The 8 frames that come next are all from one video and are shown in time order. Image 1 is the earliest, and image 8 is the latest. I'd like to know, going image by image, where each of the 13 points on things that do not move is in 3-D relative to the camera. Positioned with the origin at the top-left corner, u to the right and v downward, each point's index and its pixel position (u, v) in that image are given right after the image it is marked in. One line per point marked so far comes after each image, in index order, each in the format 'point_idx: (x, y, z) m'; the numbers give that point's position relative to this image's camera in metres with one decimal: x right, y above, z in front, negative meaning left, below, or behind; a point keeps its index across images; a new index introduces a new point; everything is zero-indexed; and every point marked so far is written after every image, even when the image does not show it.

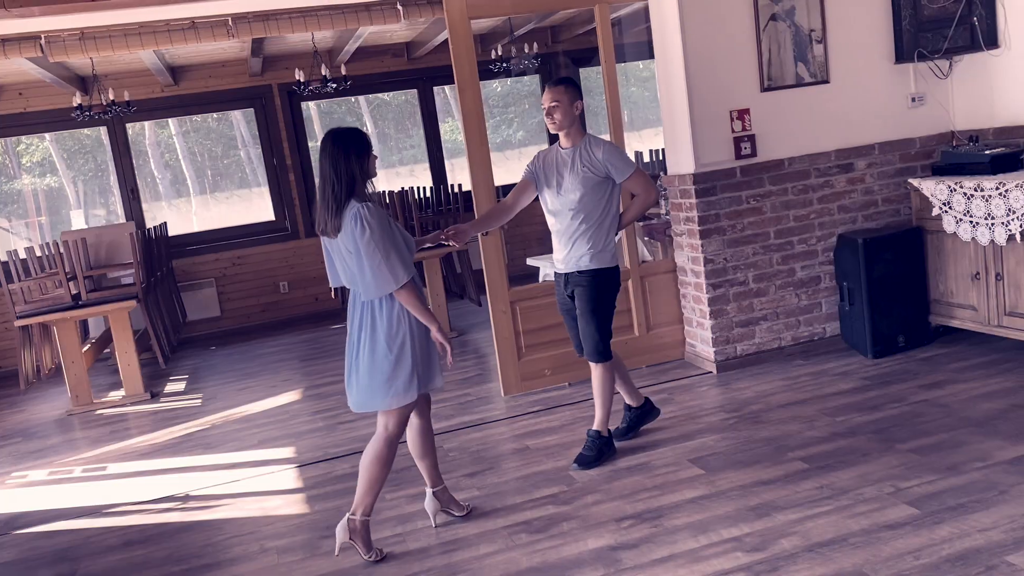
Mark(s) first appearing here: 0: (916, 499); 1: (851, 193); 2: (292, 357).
0: (+1.2, -0.6, +2.7) m
1: (+1.7, +0.5, +4.4) m
2: (-1.6, -0.5, +6.3) m
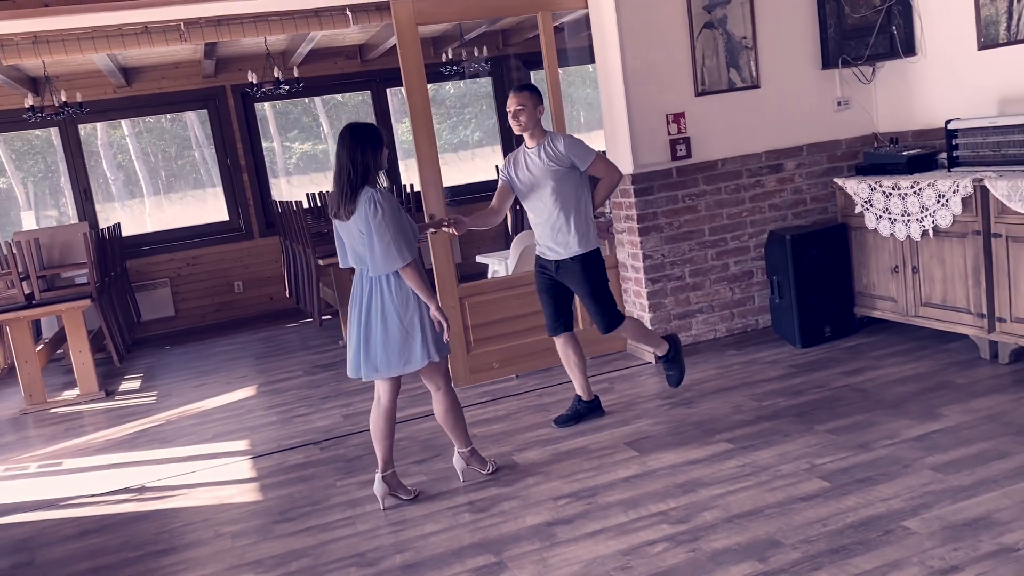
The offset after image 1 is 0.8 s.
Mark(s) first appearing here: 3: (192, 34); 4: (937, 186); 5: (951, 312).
0: (+1.0, -0.6, +2.9) m
1: (+1.4, +0.5, +4.7) m
2: (-1.9, -0.5, +6.4) m
3: (-2.1, +1.7, +5.7) m
4: (+1.9, +0.5, +3.9) m
5: (+2.0, -0.1, +4.0) m
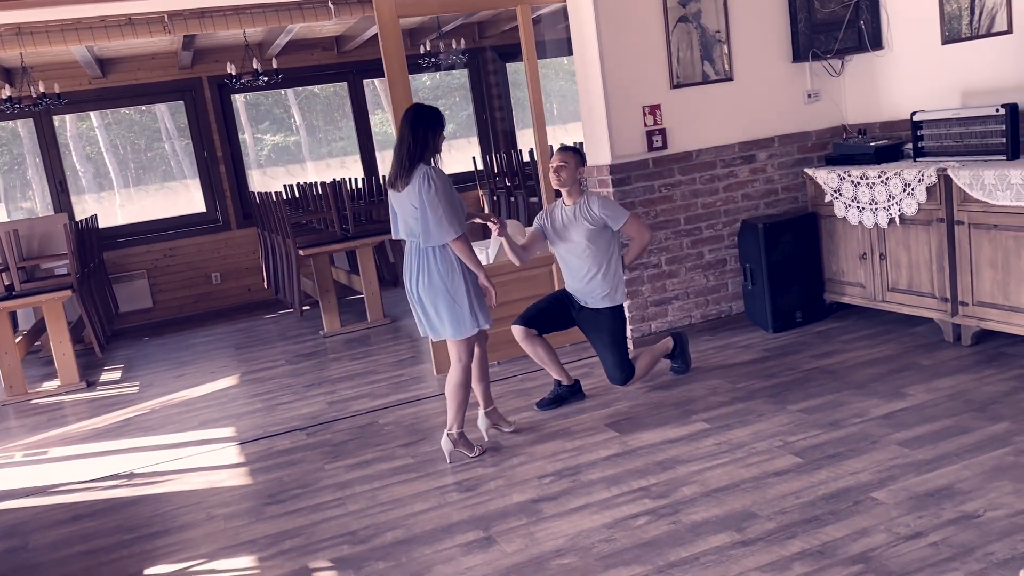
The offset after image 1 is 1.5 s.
0: (+1.0, -0.6, +3.0) m
1: (+1.3, +0.6, +4.8) m
2: (-2.1, -0.4, +6.5) m
3: (-2.2, +1.7, +5.8) m
4: (+1.8, +0.5, +4.0) m
5: (+1.9, 0.0, +4.1) m
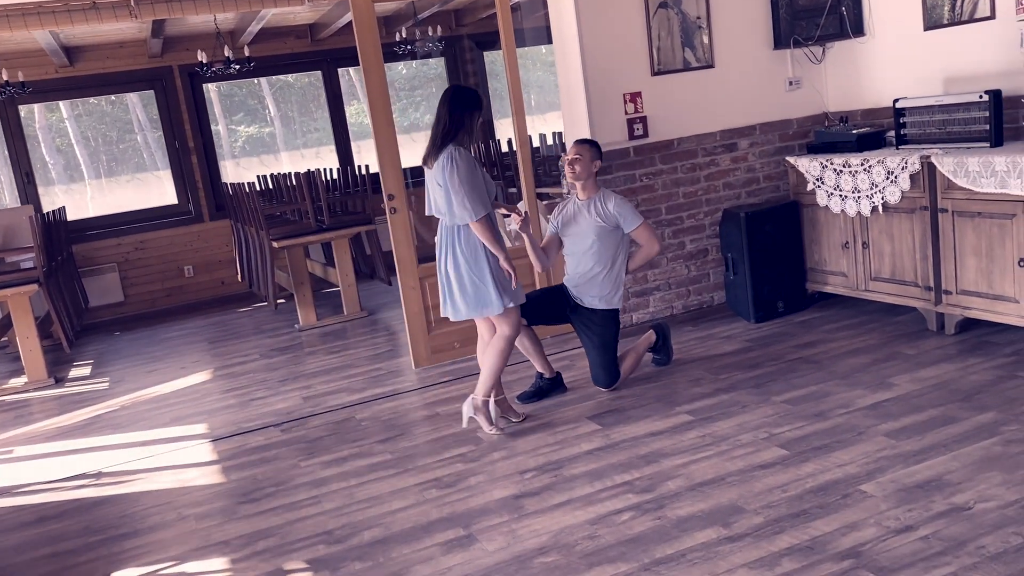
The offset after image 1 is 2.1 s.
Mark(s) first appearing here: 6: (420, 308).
0: (+0.9, -0.5, +3.0) m
1: (+1.2, +0.6, +4.8) m
2: (-2.2, -0.4, +6.3) m
3: (-2.4, +1.8, +5.6) m
4: (+1.7, +0.6, +4.0) m
5: (+1.8, 0.0, +4.1) m
6: (-0.5, -0.1, +4.5) m
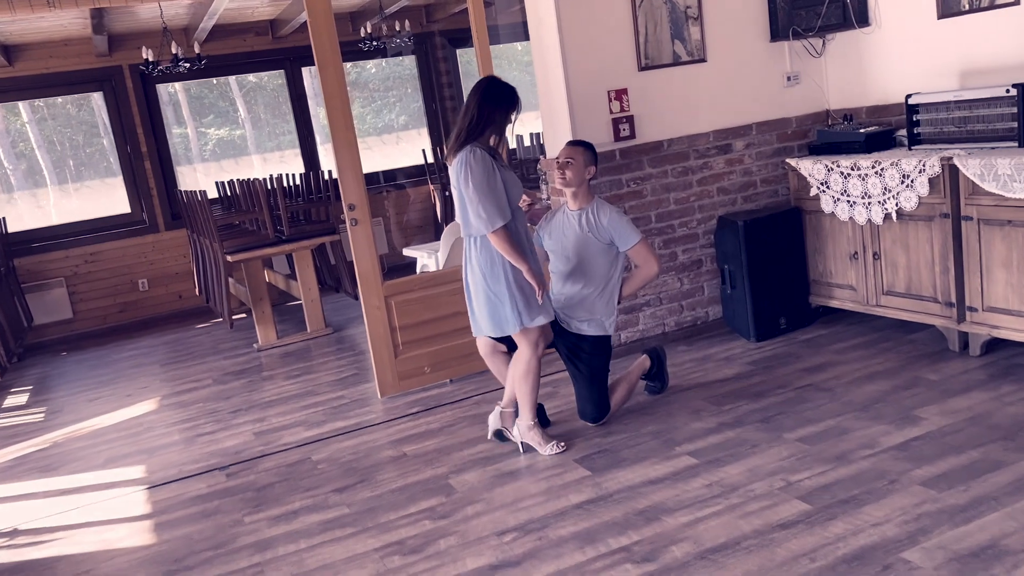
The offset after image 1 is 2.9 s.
0: (+0.9, -0.6, +2.6) m
1: (+1.1, +0.6, +4.4) m
2: (-2.4, -0.5, +5.9) m
3: (-2.5, +1.6, +5.1) m
4: (+1.6, +0.5, +3.6) m
5: (+1.7, -0.1, +3.7) m
6: (-0.6, -0.2, +4.1) m
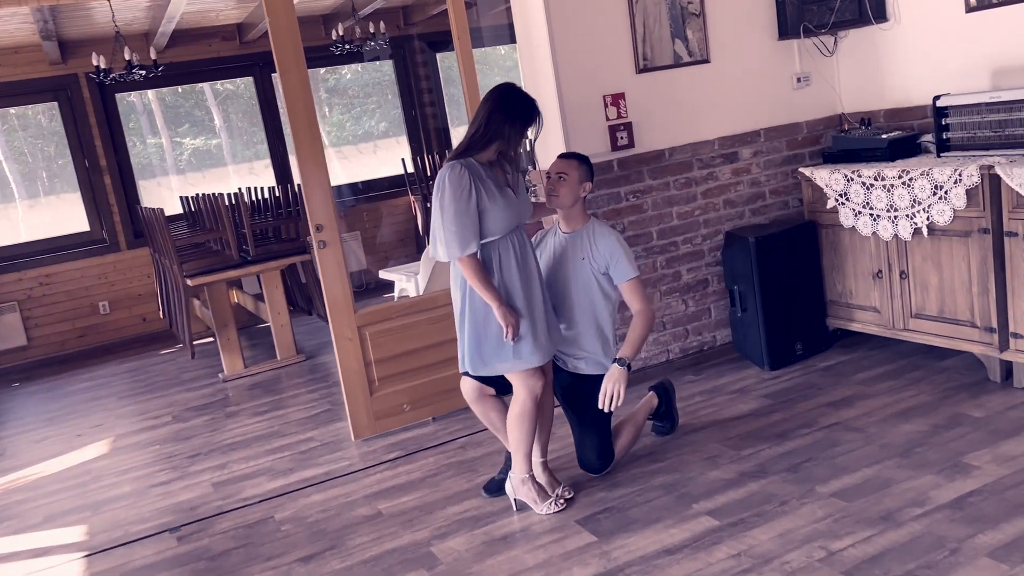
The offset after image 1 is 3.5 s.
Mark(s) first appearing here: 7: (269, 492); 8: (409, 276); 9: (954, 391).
0: (+0.8, -0.7, +2.2) m
1: (+1.0, +0.5, +4.0) m
2: (-2.5, -0.6, +5.4) m
3: (-2.6, +1.5, +4.7) m
4: (+1.5, +0.4, +3.2) m
5: (+1.7, -0.1, +3.3) m
6: (-0.6, -0.3, +3.6) m
7: (-0.9, -0.8, +3.3) m
8: (-0.4, 0.0, +3.8) m
9: (+1.6, -0.4, +3.2) m
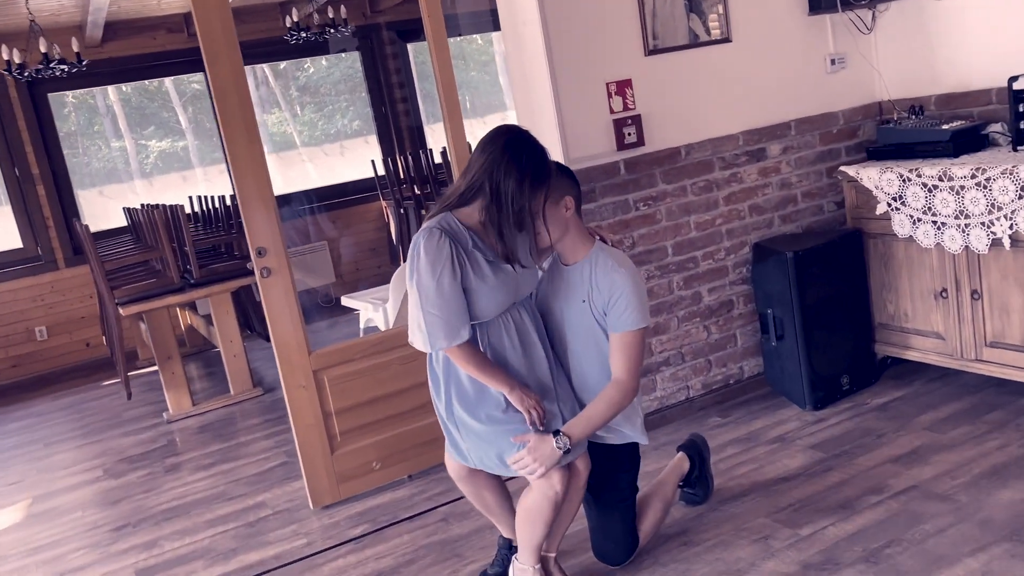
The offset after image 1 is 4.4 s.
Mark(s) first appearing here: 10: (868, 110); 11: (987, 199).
0: (+0.9, -0.8, +1.6) m
1: (+1.0, +0.4, +3.4) m
2: (-2.5, -0.8, +4.7) m
3: (-2.7, +1.3, +4.0) m
4: (+1.5, +0.3, +2.6) m
5: (+1.6, -0.2, +2.7) m
6: (-0.7, -0.4, +3.0) m
7: (-0.9, -0.9, +2.7) m
8: (-0.5, -0.1, +3.1) m
9: (+1.6, -0.4, +2.6) m
10: (+1.4, +0.7, +3.5) m
11: (+1.5, +0.3, +2.7) m
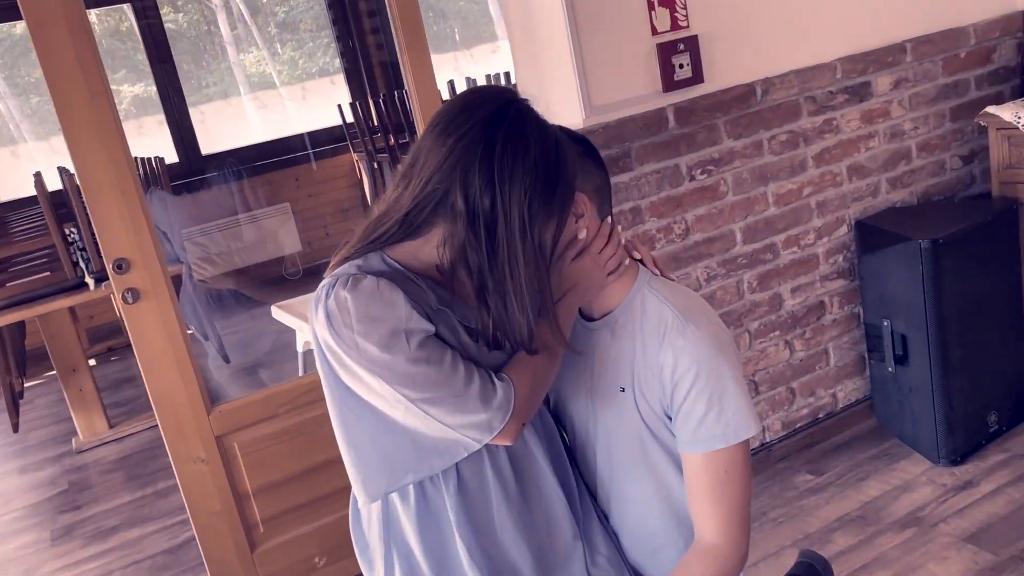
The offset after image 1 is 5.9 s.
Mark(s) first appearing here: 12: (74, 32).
0: (+0.9, -0.9, +0.6) m
1: (+0.9, +0.4, +2.3) m
2: (-2.5, -0.8, +3.8) m
3: (-2.7, +1.3, +2.9) m
4: (+1.5, +0.3, +1.6) m
5: (+1.6, -0.2, +1.7) m
6: (-0.7, -0.5, +2.0) m
7: (-0.9, -1.0, +1.7) m
8: (-0.5, -0.1, +2.1) m
9: (+1.6, -0.5, +1.6) m
10: (+1.4, +0.7, +2.5) m
11: (+1.5, +0.2, +1.7) m
12: (-0.9, +0.5, +1.8) m
